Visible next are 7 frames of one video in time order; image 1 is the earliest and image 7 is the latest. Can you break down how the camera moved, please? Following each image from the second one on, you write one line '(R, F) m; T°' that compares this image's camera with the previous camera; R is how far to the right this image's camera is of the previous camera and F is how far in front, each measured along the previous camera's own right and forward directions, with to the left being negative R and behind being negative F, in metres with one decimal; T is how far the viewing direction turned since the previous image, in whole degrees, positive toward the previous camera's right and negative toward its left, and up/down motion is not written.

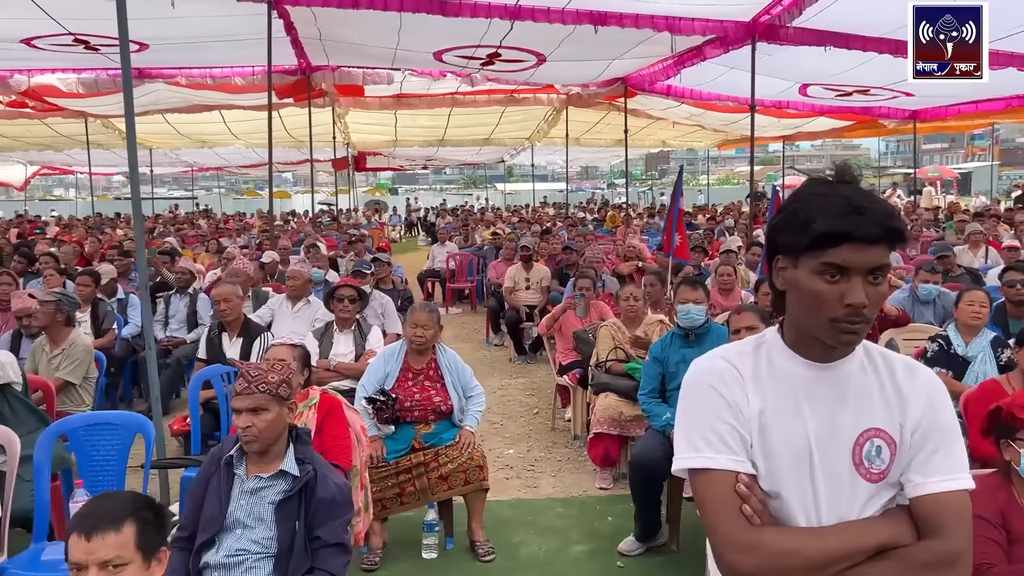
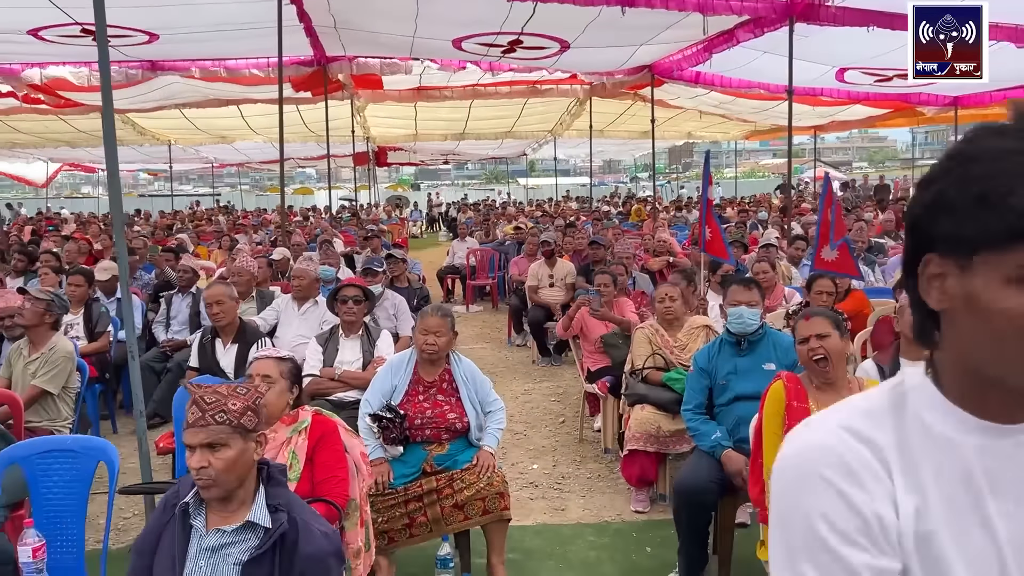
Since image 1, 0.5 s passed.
(0.0, +0.5) m; -2°
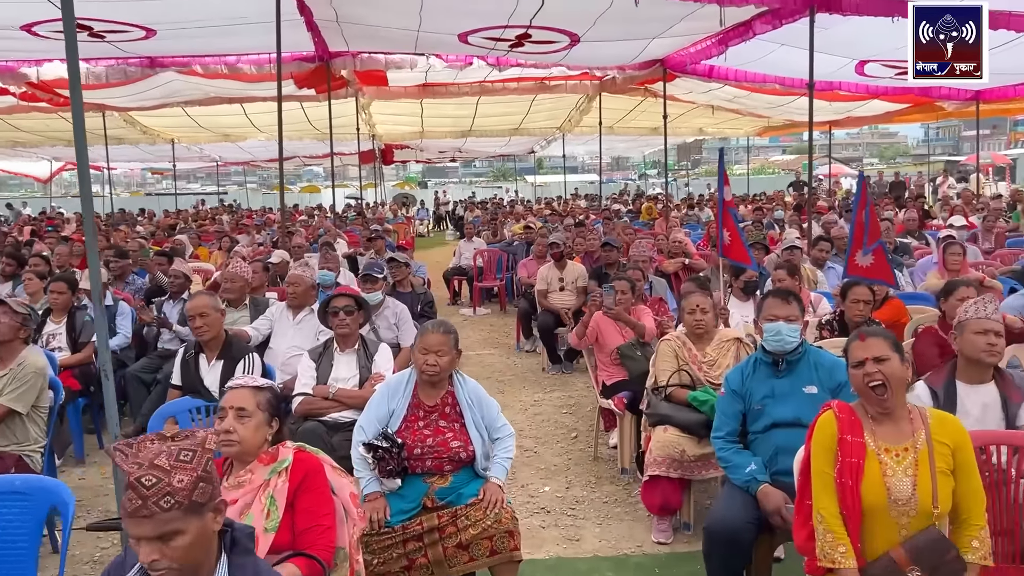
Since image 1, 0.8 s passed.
(0.0, +0.4) m; -1°
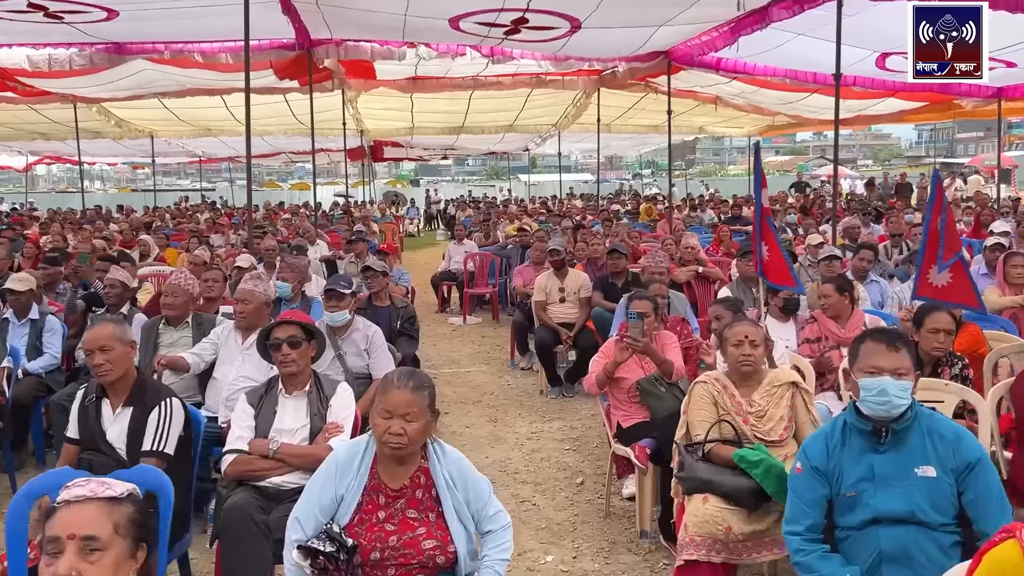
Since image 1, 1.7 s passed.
(0.0, +0.9) m; +1°
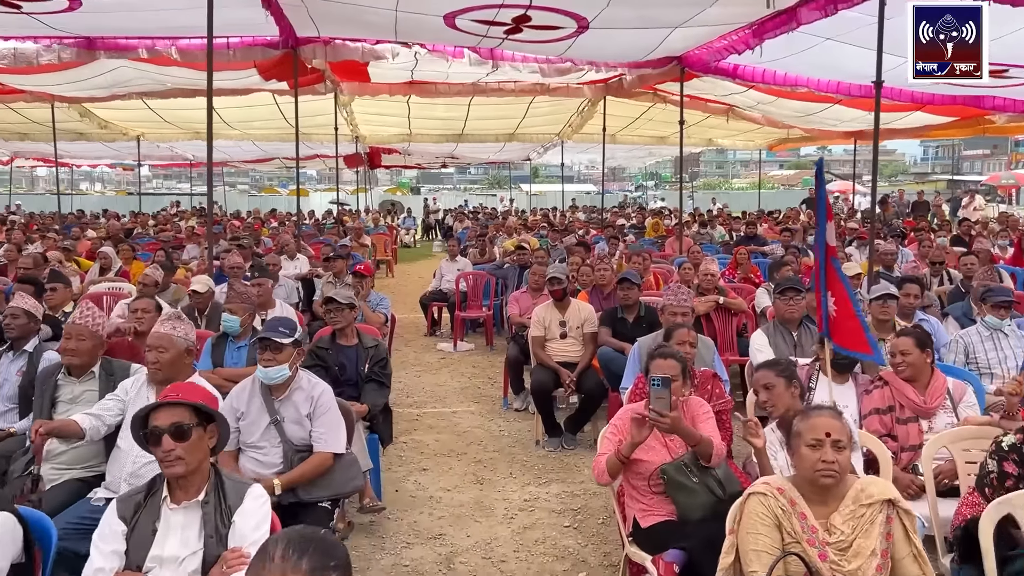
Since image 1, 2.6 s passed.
(0.0, +1.0) m; 0°
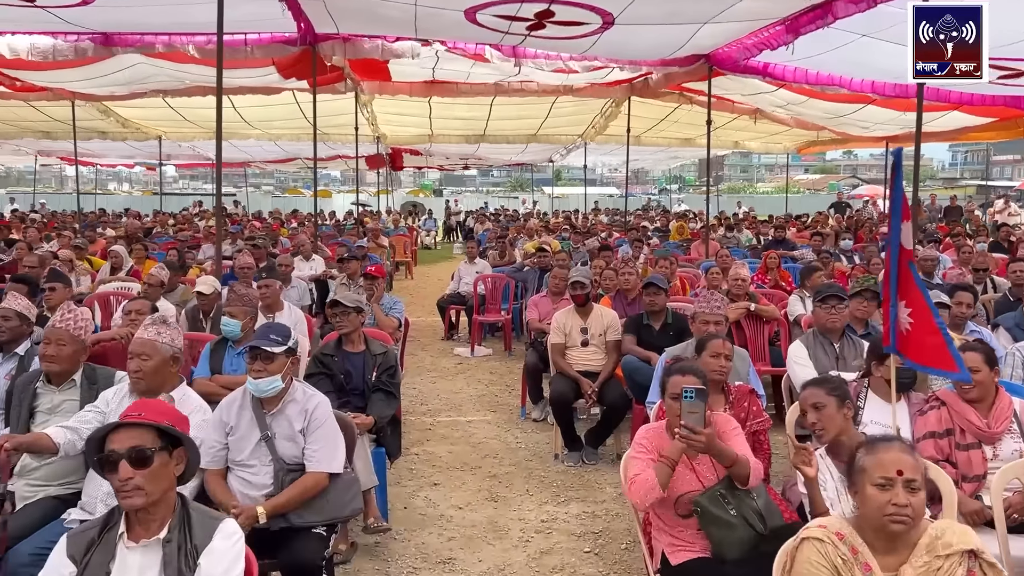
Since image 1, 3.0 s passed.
(0.0, +0.3) m; -1°
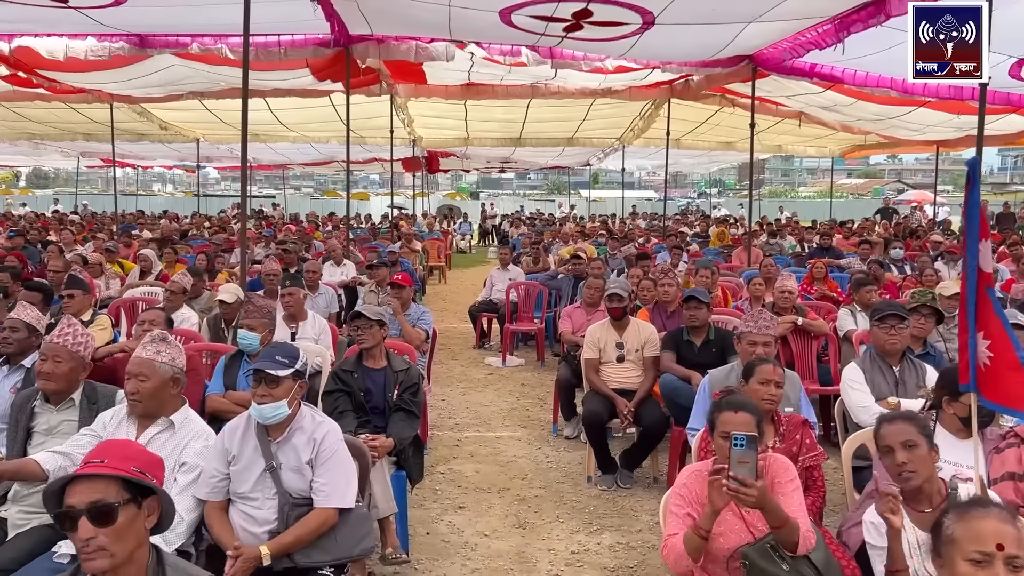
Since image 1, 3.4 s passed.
(0.0, +0.3) m; -2°
